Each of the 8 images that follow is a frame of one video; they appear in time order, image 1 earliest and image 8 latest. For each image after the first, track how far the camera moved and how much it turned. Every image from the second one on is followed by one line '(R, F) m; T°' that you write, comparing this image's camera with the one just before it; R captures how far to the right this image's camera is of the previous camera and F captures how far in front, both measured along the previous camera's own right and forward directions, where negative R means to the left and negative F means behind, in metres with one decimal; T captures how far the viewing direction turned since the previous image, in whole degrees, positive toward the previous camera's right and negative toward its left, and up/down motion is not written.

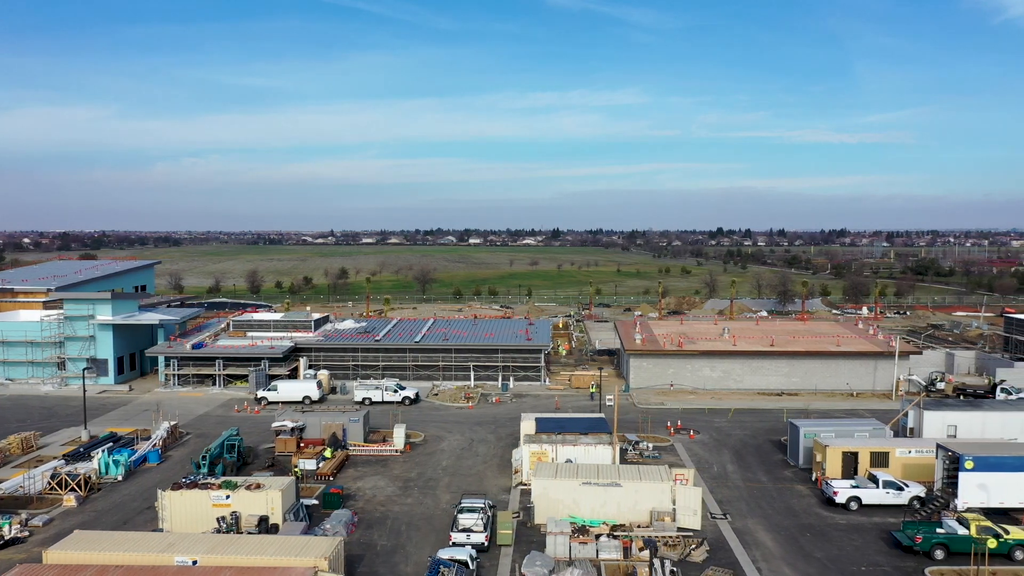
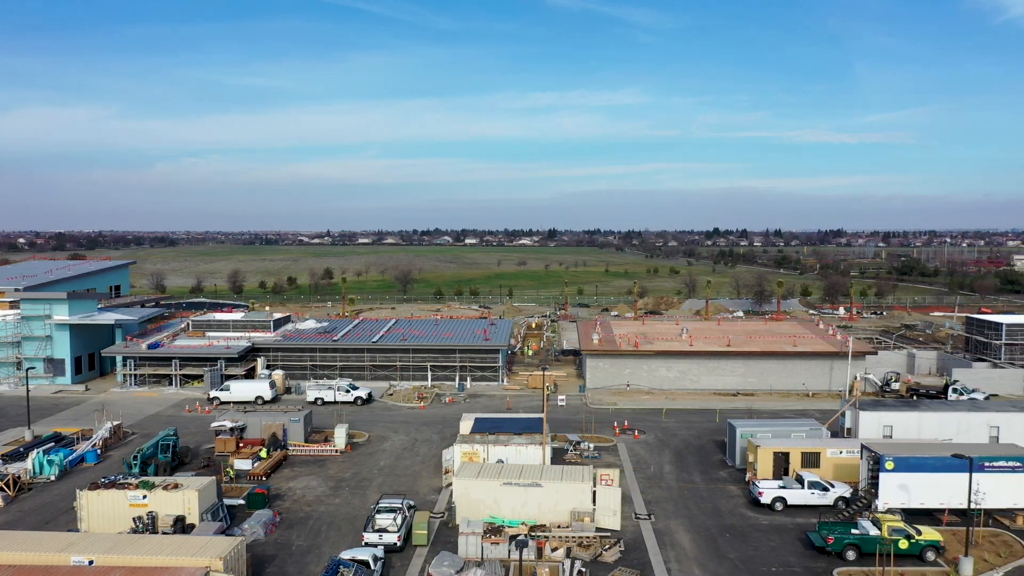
(+1.8, 0.0) m; 0°
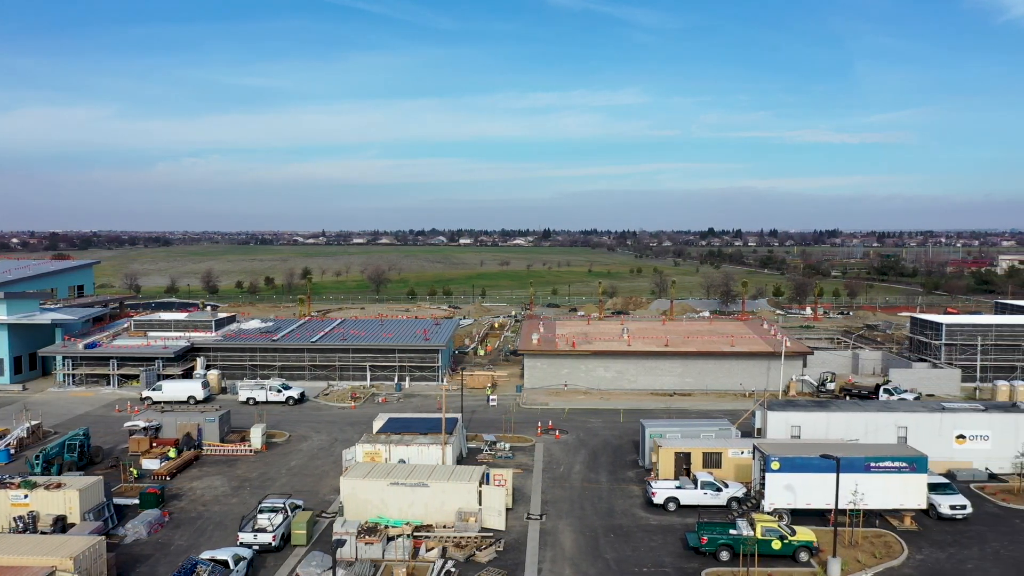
(+2.6, 0.0) m; 0°
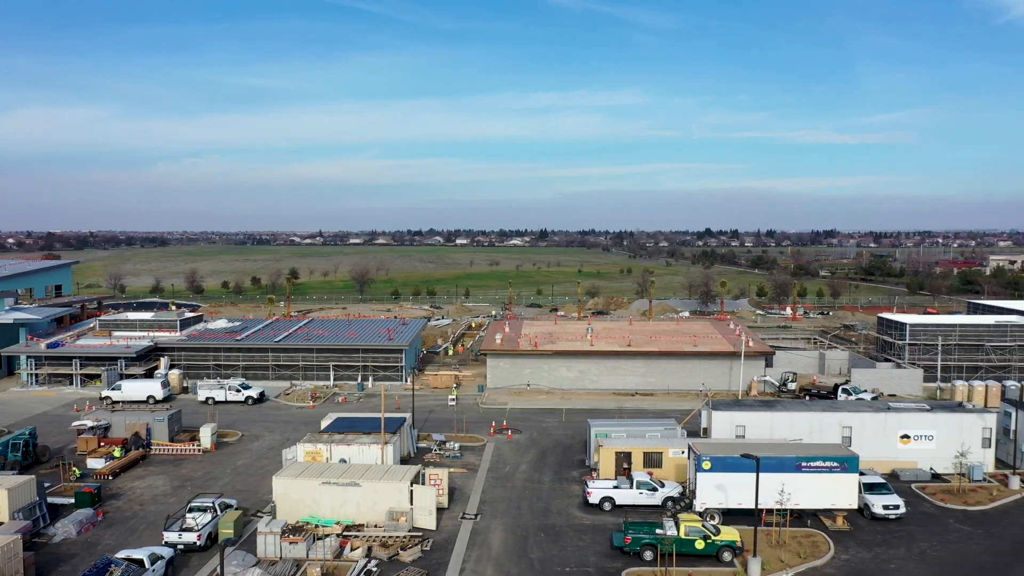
(+1.5, 0.0) m; 0°
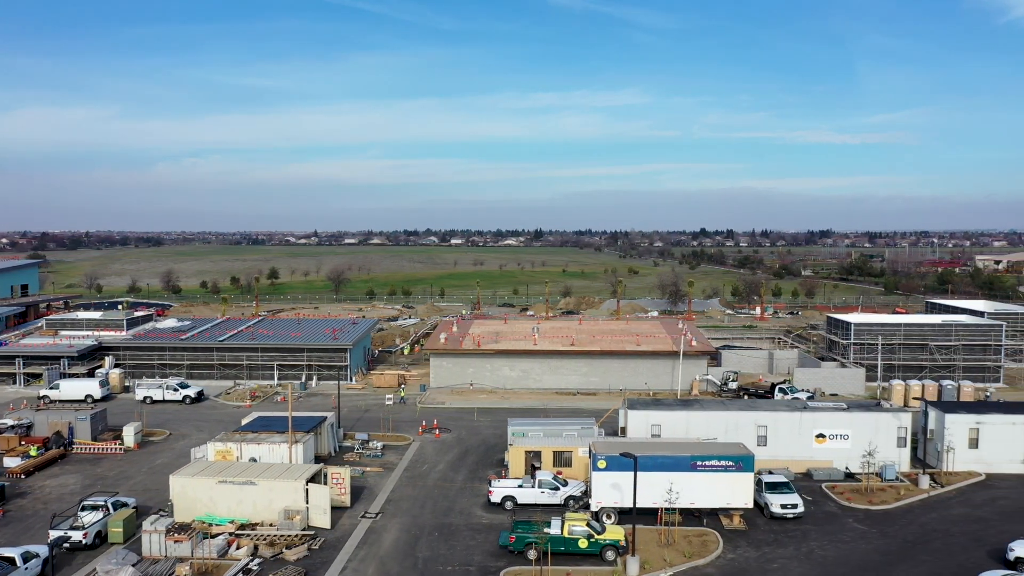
(+2.3, 0.0) m; 0°
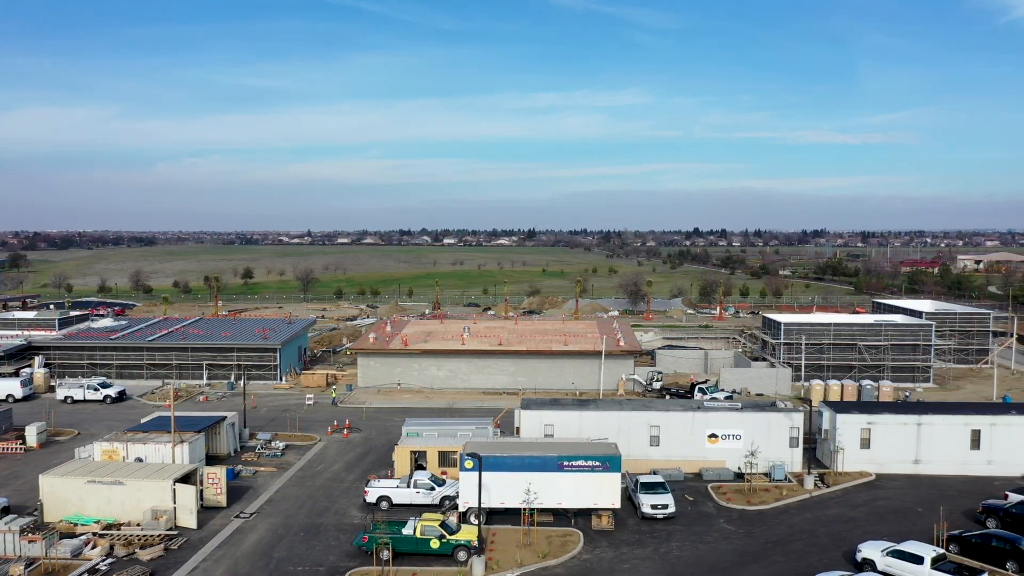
(+3.0, 0.0) m; 0°
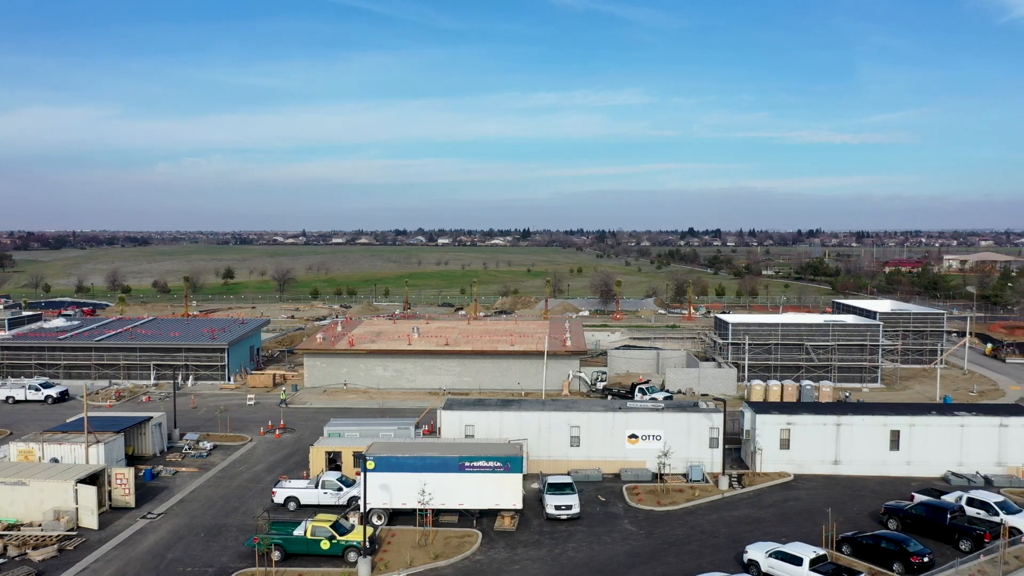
(+2.2, 0.0) m; 0°
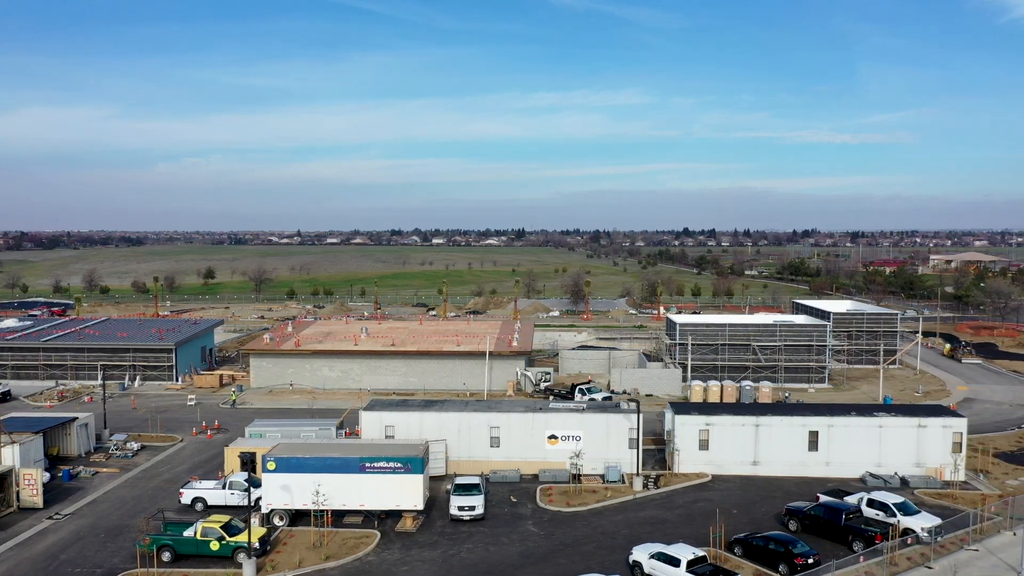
(+2.2, 0.0) m; 0°
